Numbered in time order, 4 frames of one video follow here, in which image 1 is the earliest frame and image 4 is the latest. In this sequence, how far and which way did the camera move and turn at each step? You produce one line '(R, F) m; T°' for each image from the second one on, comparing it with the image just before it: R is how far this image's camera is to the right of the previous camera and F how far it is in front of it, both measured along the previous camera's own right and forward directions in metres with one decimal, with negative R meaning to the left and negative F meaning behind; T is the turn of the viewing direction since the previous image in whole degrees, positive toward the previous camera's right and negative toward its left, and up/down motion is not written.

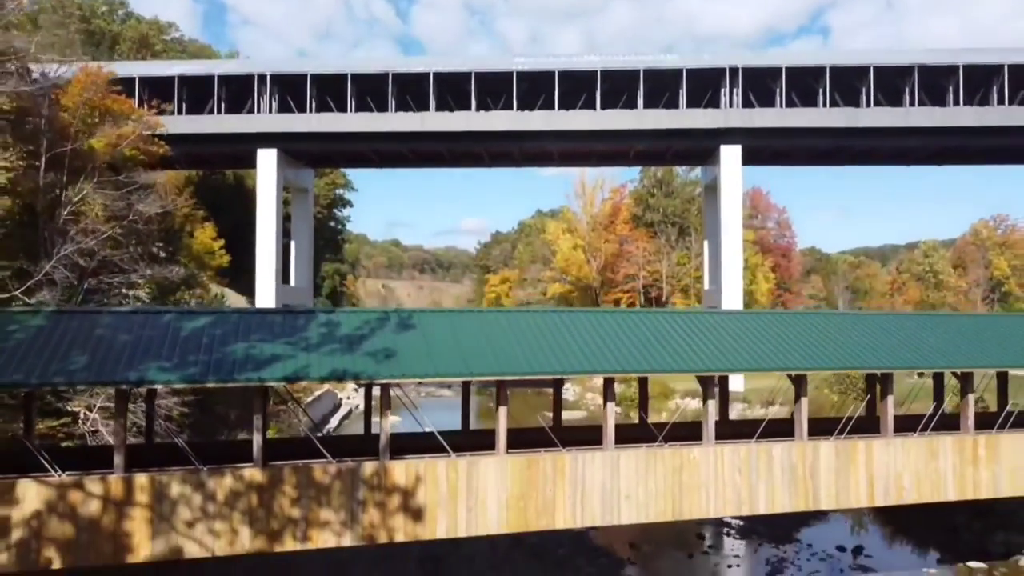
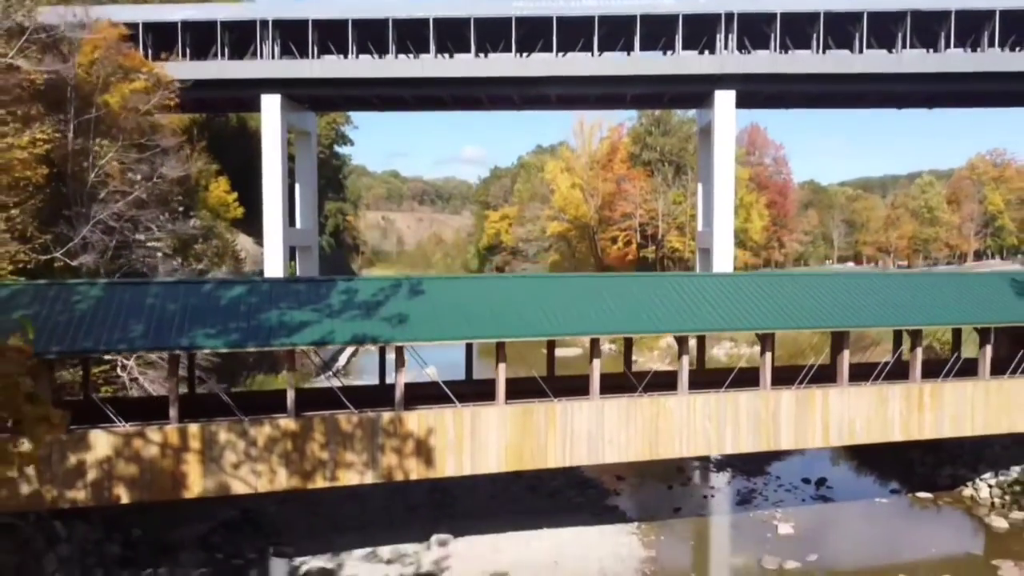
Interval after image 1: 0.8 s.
(0.0, -1.4) m; 0°
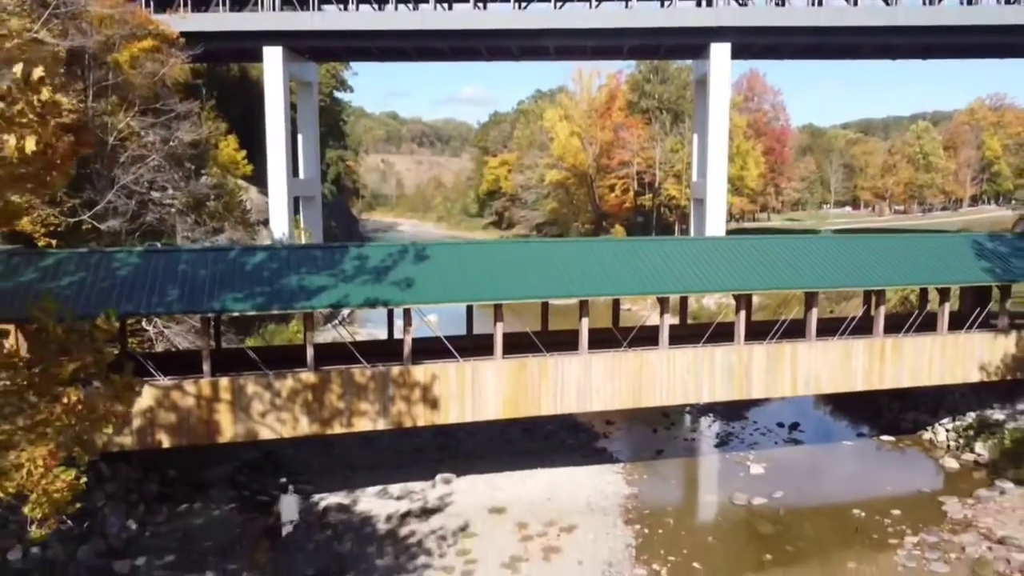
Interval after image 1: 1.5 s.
(+0.1, -1.3) m; 0°
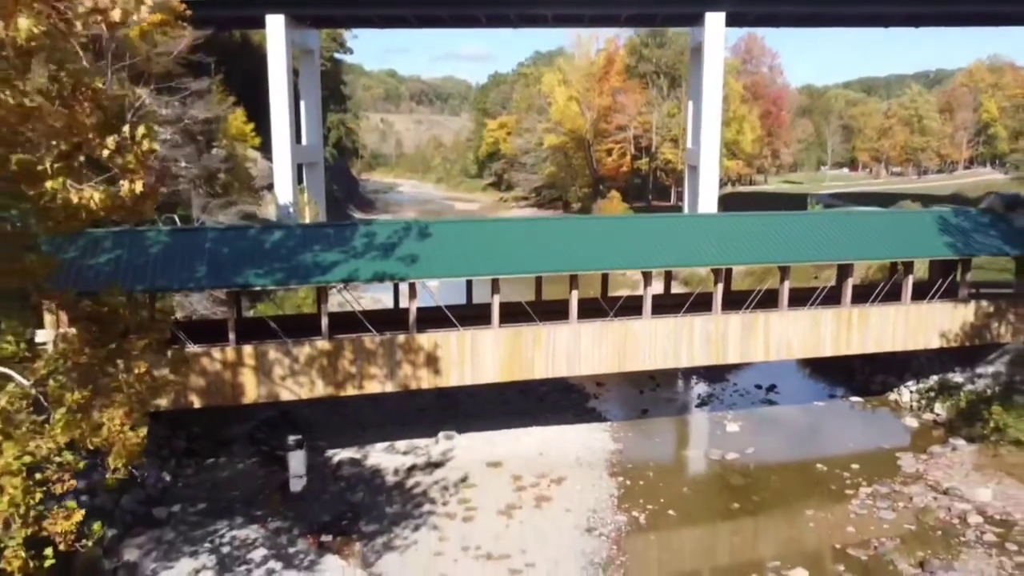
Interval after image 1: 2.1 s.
(+0.1, -1.3) m; 0°
